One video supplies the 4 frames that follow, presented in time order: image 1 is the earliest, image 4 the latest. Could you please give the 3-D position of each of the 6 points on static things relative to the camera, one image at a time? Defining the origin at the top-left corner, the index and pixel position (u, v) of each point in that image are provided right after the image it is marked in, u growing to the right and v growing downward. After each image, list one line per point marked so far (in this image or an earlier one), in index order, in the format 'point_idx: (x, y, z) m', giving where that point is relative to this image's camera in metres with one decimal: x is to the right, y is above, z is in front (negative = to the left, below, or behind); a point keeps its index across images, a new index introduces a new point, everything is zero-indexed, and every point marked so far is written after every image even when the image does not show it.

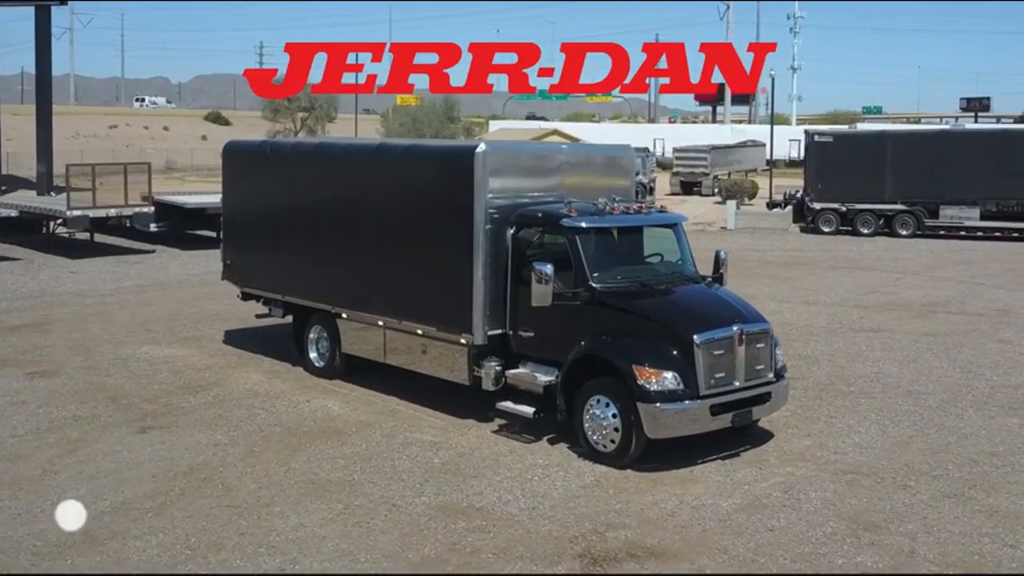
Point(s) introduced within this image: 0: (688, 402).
0: (+1.4, -0.9, +8.5) m
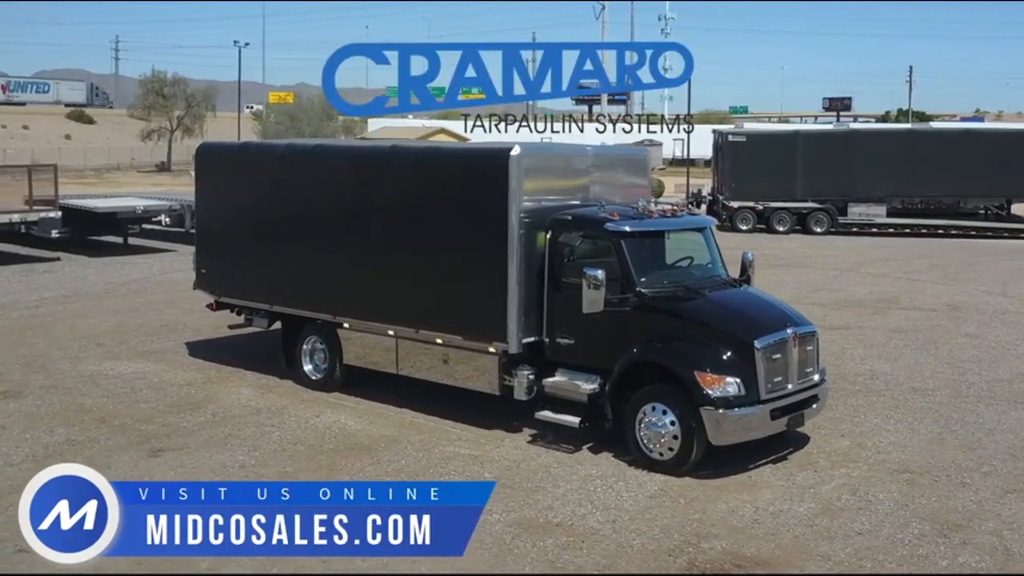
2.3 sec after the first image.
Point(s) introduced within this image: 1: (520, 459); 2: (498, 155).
0: (+1.9, -1.0, +8.4) m
1: (+0.1, -1.5, +9.1) m
2: (-0.1, +1.2, +9.5) m
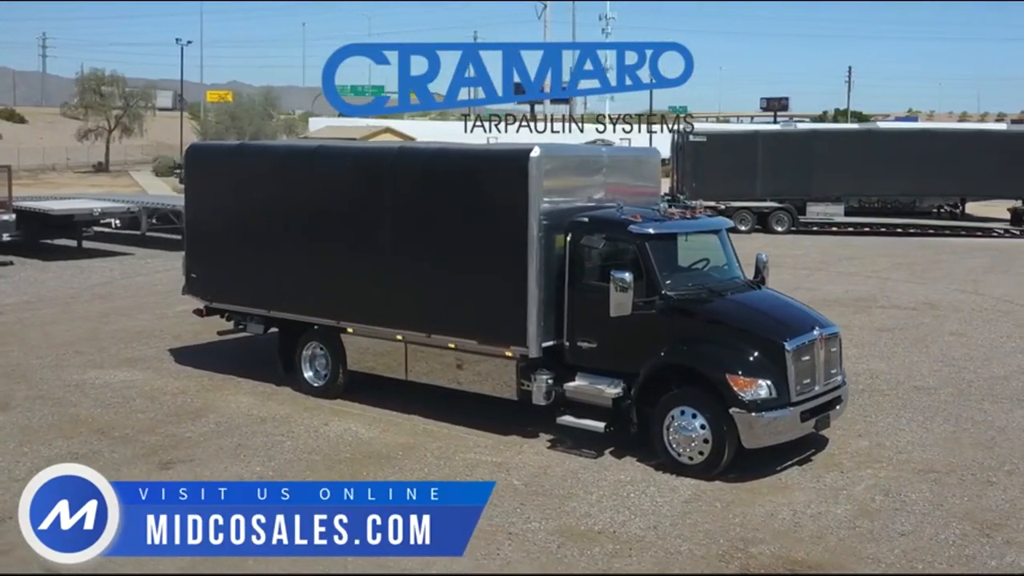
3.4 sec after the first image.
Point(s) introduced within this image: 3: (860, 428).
0: (+2.1, -1.0, +8.4) m
1: (+0.3, -1.5, +9.0) m
2: (0.0, +1.2, +9.4) m
3: (+3.3, -1.3, +10.0) m
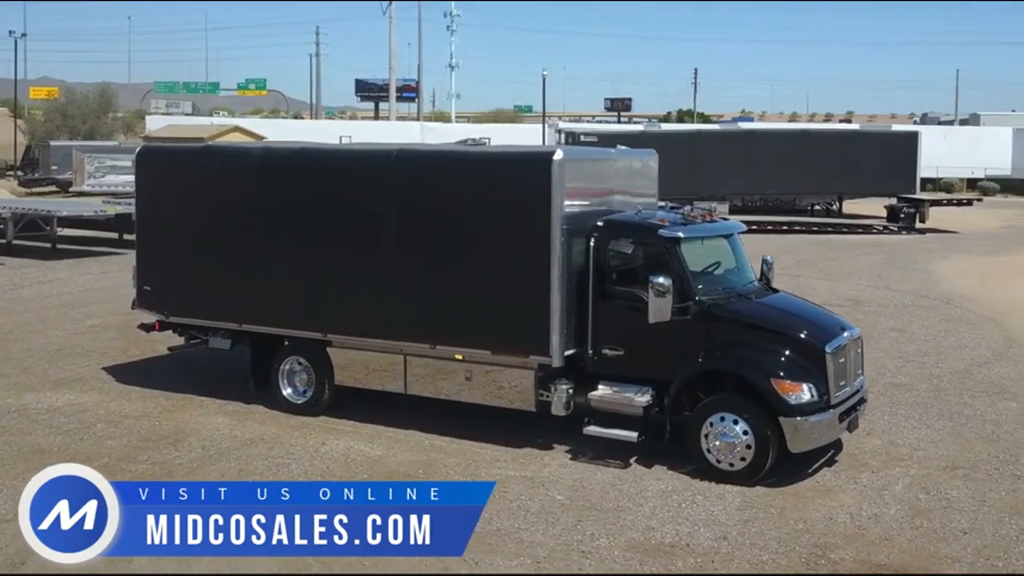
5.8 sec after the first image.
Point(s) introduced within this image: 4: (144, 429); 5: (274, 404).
0: (+2.5, -1.0, +8.4) m
1: (+0.6, -1.6, +8.7) m
2: (+0.2, +1.1, +9.1) m
3: (+3.4, -1.3, +10.2) m
4: (-3.7, -1.4, +10.4) m
5: (-2.5, -1.2, +11.1) m
